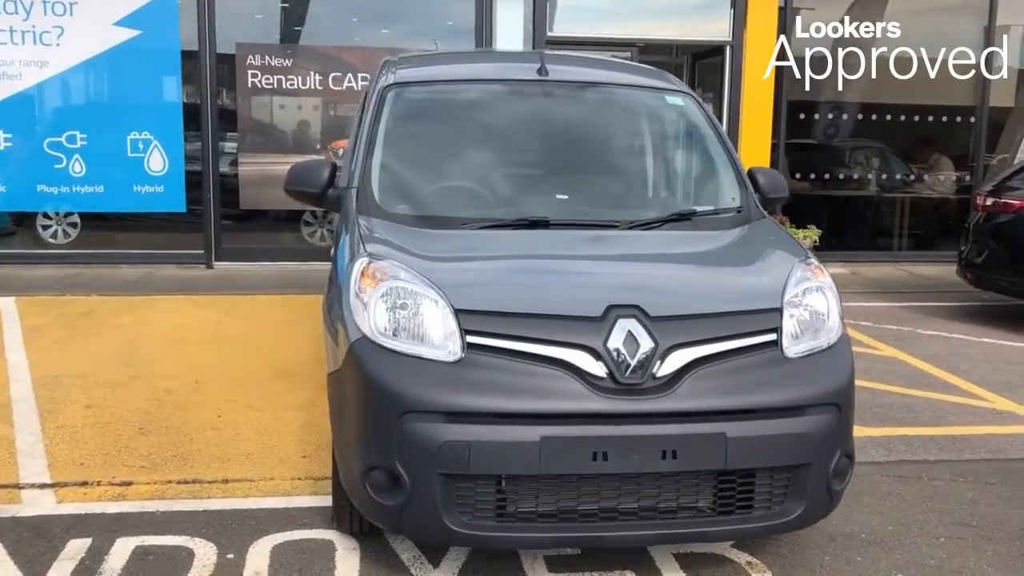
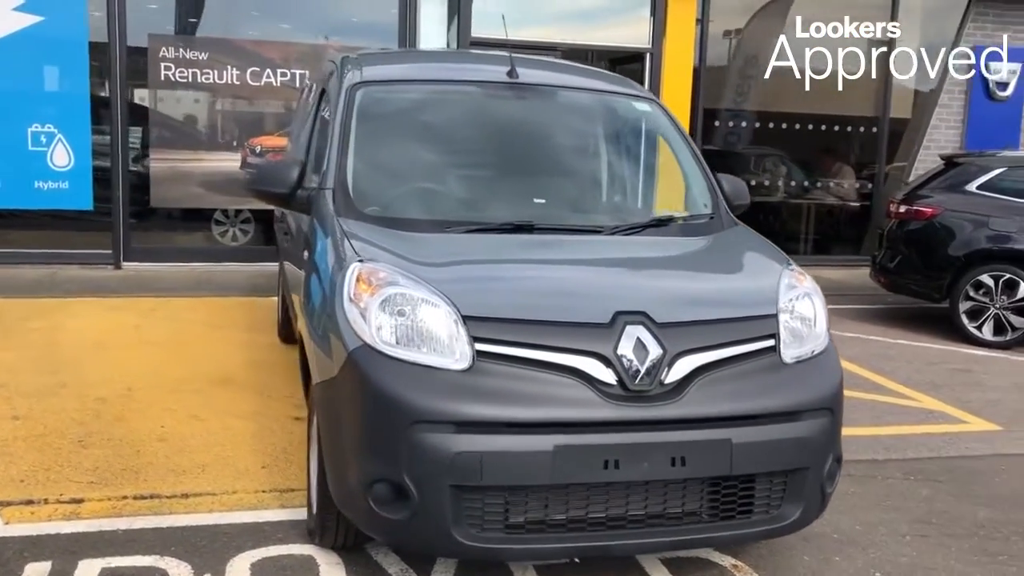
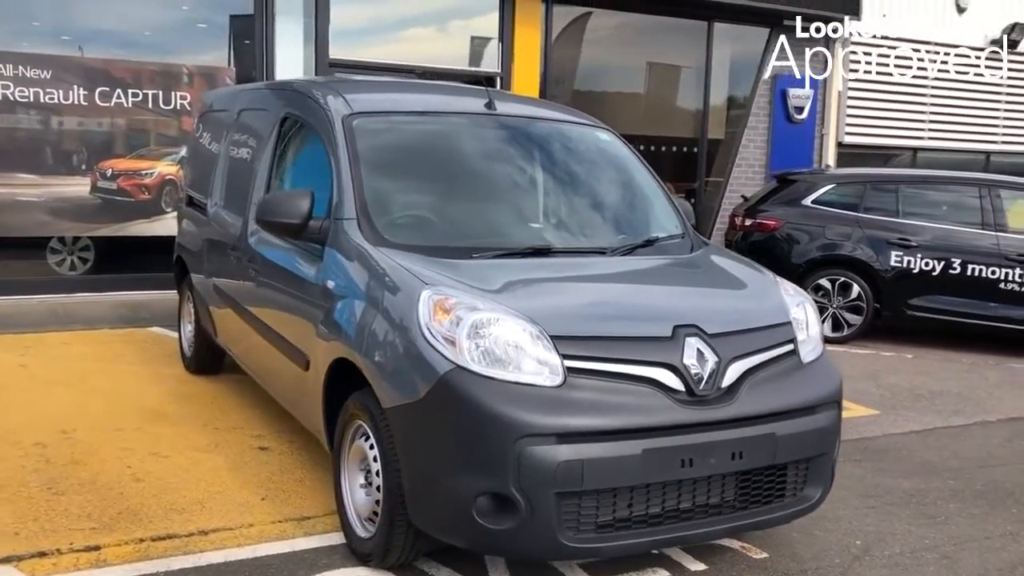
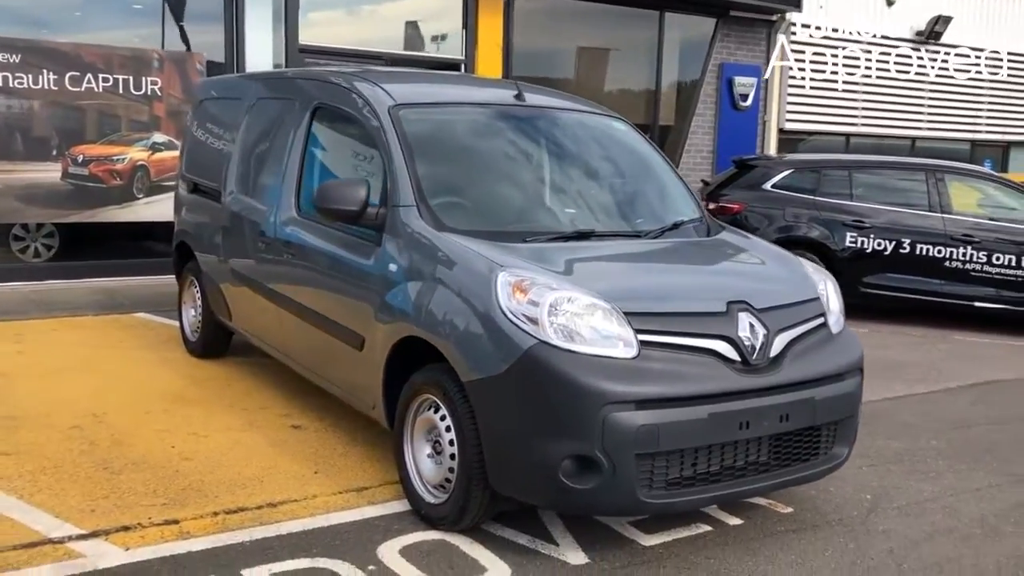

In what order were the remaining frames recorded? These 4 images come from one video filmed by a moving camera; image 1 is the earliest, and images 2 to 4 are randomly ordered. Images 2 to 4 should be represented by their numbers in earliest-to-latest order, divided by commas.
2, 3, 4
